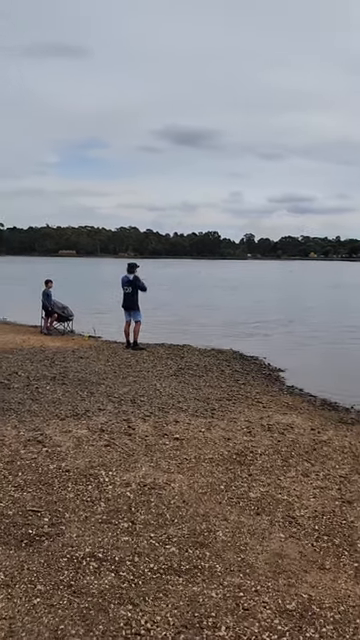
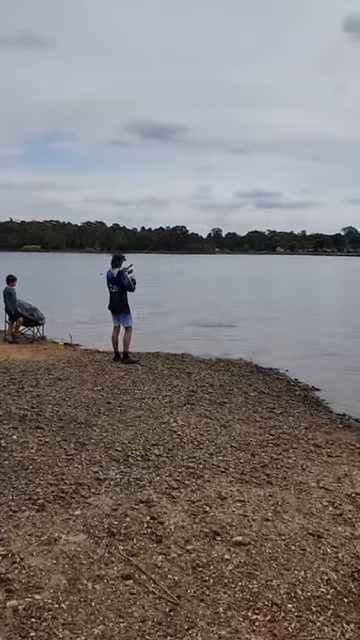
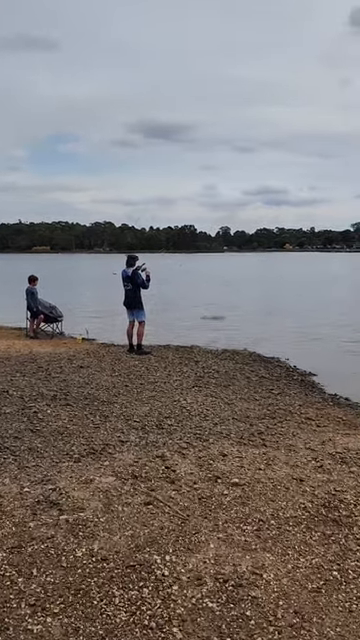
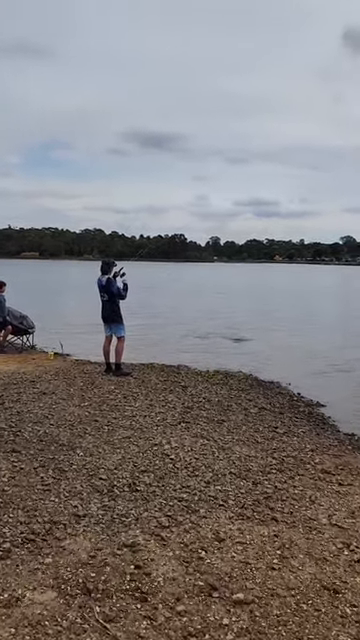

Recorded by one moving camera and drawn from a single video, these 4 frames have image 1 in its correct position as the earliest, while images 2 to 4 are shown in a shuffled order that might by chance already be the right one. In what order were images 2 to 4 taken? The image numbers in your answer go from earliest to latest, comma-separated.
3, 2, 4
